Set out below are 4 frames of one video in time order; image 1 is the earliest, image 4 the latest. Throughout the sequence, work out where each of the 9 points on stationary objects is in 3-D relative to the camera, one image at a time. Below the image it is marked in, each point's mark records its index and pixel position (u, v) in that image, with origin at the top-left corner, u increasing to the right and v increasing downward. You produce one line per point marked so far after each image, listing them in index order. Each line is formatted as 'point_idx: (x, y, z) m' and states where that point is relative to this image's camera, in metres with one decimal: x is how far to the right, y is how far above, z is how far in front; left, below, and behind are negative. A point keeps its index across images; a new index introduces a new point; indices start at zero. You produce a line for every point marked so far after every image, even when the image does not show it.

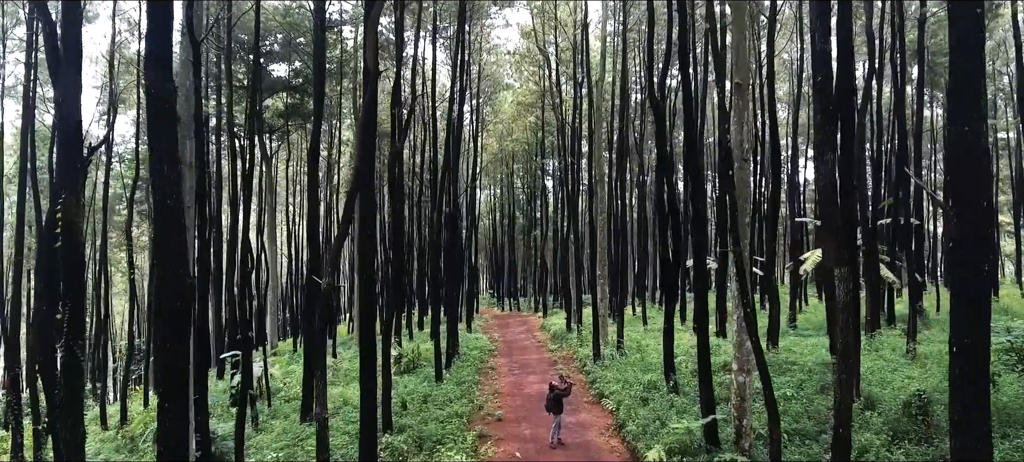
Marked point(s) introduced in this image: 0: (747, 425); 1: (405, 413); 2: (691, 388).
0: (+2.7, -2.2, +6.5) m
1: (-1.8, -3.0, +9.4) m
2: (+2.9, -2.5, +9.0) m
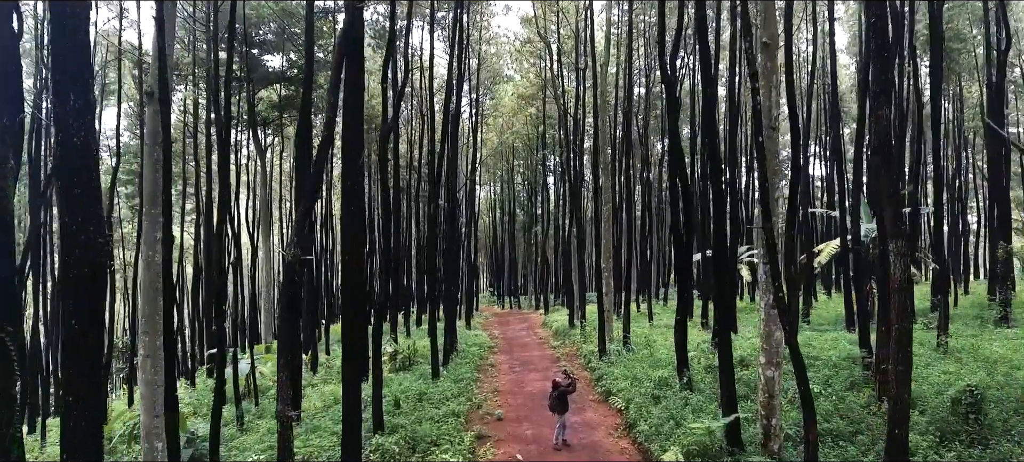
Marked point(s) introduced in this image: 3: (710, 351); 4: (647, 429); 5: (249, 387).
0: (+2.7, -2.0, +5.8) m
1: (-1.8, -2.8, +8.8) m
2: (+2.9, -2.3, +8.4) m
3: (+3.6, -2.2, +10.3) m
4: (+1.7, -2.4, +7.0) m
5: (-5.5, -3.3, +11.8) m
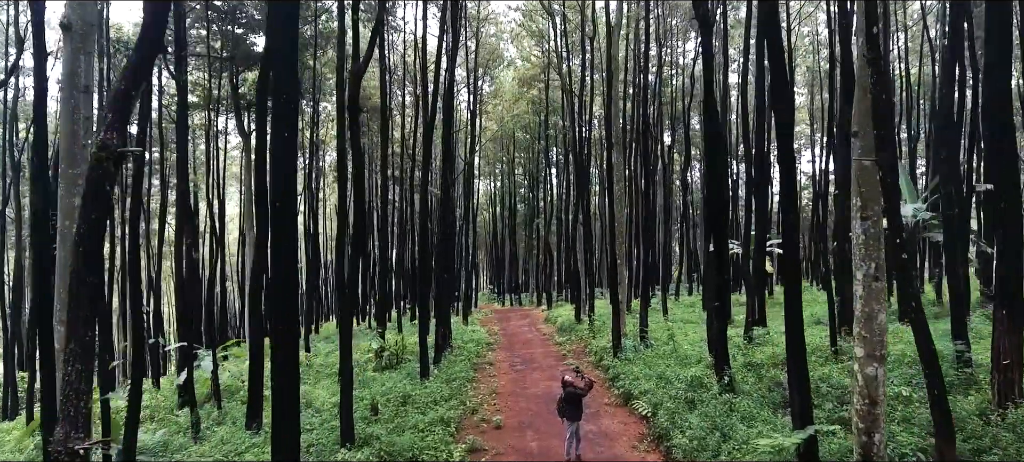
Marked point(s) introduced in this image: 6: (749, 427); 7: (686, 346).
0: (+2.7, -1.6, +4.3) m
1: (-1.8, -2.4, +7.3) m
2: (+2.9, -1.9, +6.9) m
3: (+3.7, -1.8, +8.8) m
4: (+1.7, -2.1, +5.5) m
5: (-5.4, -2.9, +10.3) m
6: (+2.4, -2.0, +5.7) m
7: (+3.0, -2.0, +9.7) m
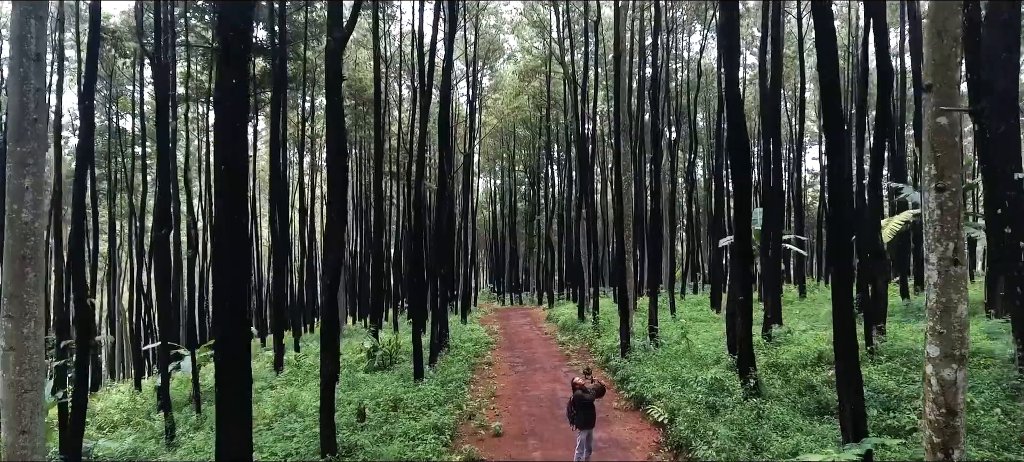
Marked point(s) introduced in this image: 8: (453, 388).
0: (+2.7, -1.5, +3.7) m
1: (-1.8, -2.3, +6.6) m
2: (+2.9, -1.7, +6.2) m
3: (+3.7, -1.7, +8.1) m
4: (+1.7, -1.9, +4.8) m
5: (-5.4, -2.7, +9.6) m
6: (+2.4, -1.8, +5.0) m
7: (+3.0, -1.8, +9.1) m
8: (-0.9, -2.3, +8.4) m
